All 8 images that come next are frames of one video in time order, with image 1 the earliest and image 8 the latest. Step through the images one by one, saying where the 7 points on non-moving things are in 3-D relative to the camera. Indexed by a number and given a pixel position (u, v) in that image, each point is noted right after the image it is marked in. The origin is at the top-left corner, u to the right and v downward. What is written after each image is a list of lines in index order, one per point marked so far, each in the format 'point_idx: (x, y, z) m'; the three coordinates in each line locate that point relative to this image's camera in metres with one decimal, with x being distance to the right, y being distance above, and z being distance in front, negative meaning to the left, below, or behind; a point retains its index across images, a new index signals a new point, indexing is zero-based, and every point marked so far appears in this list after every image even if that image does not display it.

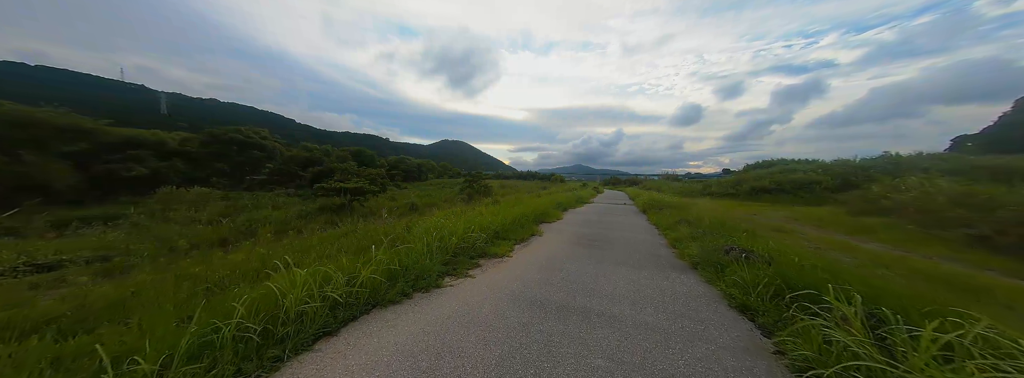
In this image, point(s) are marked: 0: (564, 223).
0: (+1.5, -1.1, +7.9) m
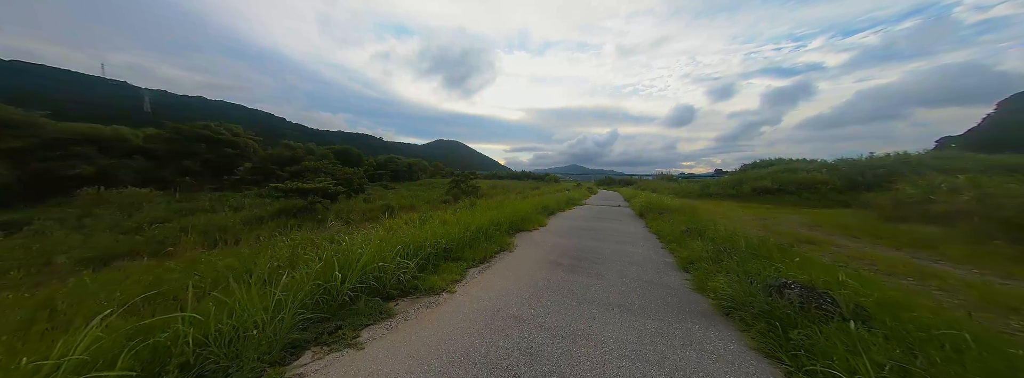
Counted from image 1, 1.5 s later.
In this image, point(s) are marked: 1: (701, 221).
0: (+0.8, -1.1, +6.6) m
1: (+5.1, -0.9, +6.8) m
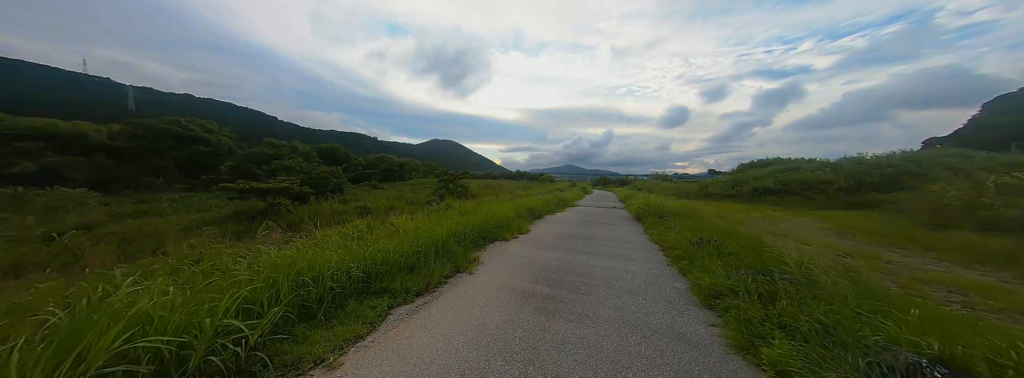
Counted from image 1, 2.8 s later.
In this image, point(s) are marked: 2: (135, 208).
0: (+0.2, -1.2, +5.5) m
1: (+4.5, -0.9, +5.7) m
2: (-18.0, -0.9, +11.8) m
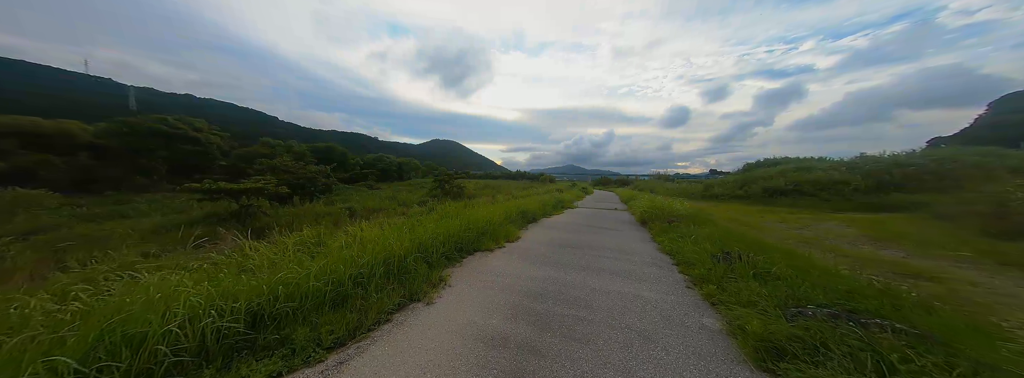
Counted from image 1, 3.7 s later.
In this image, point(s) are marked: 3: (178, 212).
0: (-0.1, -1.2, +4.6) m
1: (+4.2, -0.9, +4.9) m
2: (-18.3, -0.9, +11.0) m
3: (-14.3, -1.0, +10.6) m
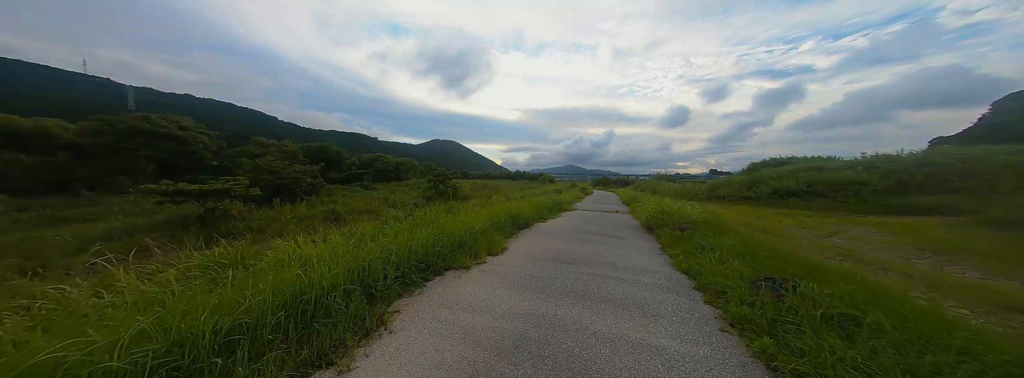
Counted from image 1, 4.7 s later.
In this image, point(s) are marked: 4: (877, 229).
0: (-0.4, -1.2, +3.7) m
1: (+3.9, -1.0, +4.0) m
2: (-18.6, -1.0, +10.1) m
3: (-14.6, -1.0, +9.7) m
4: (+10.2, -1.1, +6.9) m
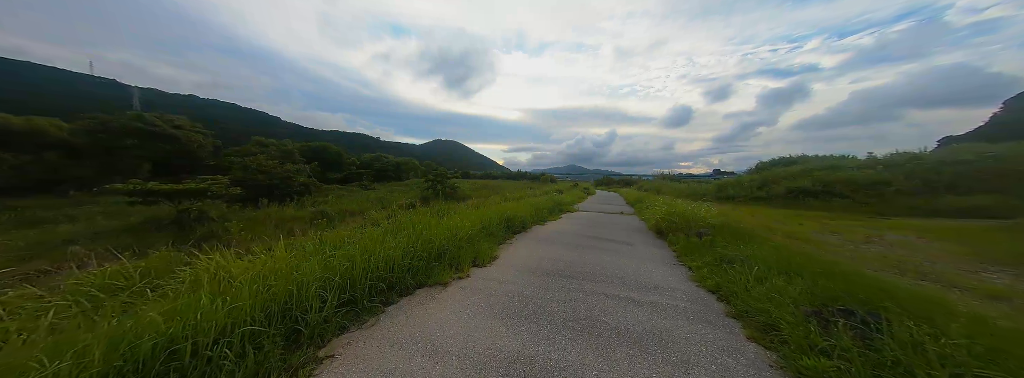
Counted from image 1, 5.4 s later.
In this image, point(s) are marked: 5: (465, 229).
0: (-0.5, -1.2, +3.1) m
1: (+3.7, -1.0, +3.3) m
2: (-18.7, -1.0, +9.6) m
3: (-14.7, -1.0, +9.1) m
4: (+10.0, -1.1, +6.2) m
5: (-0.9, -0.8, +4.8) m
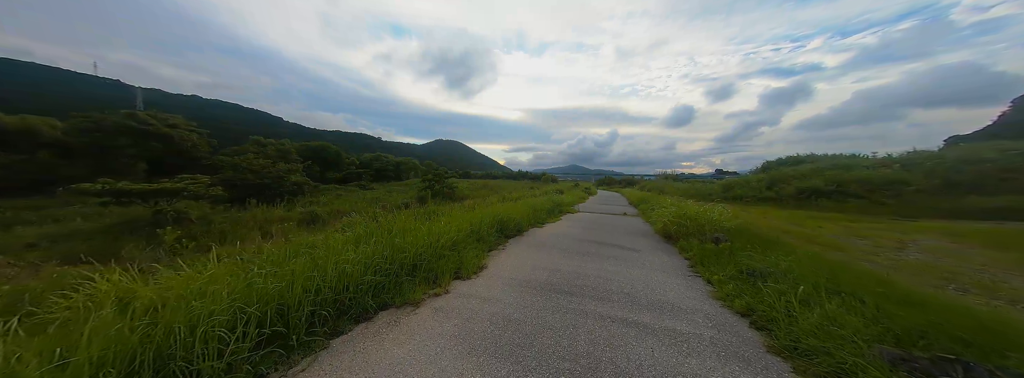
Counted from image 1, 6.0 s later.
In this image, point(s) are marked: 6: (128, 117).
0: (-0.7, -1.2, +2.5) m
1: (+3.6, -1.0, +2.7) m
2: (-18.8, -1.0, +9.1) m
3: (-14.8, -1.0, +8.6) m
4: (+9.9, -1.1, +5.6) m
5: (-1.0, -0.8, +4.2) m
6: (-18.1, +3.4, +11.5) m
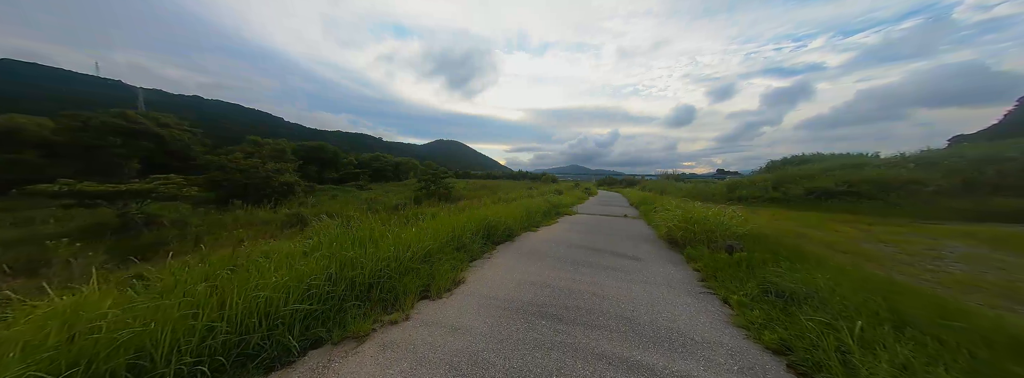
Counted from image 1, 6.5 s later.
0: (-0.9, -1.3, +2.0) m
1: (+3.3, -1.0, +2.1) m
2: (-19.1, -1.0, +8.6) m
3: (-15.0, -1.0, +8.1) m
4: (+9.6, -1.1, +5.0) m
5: (-1.2, -0.8, +3.7) m
6: (-18.3, +3.4, +11.0) m
